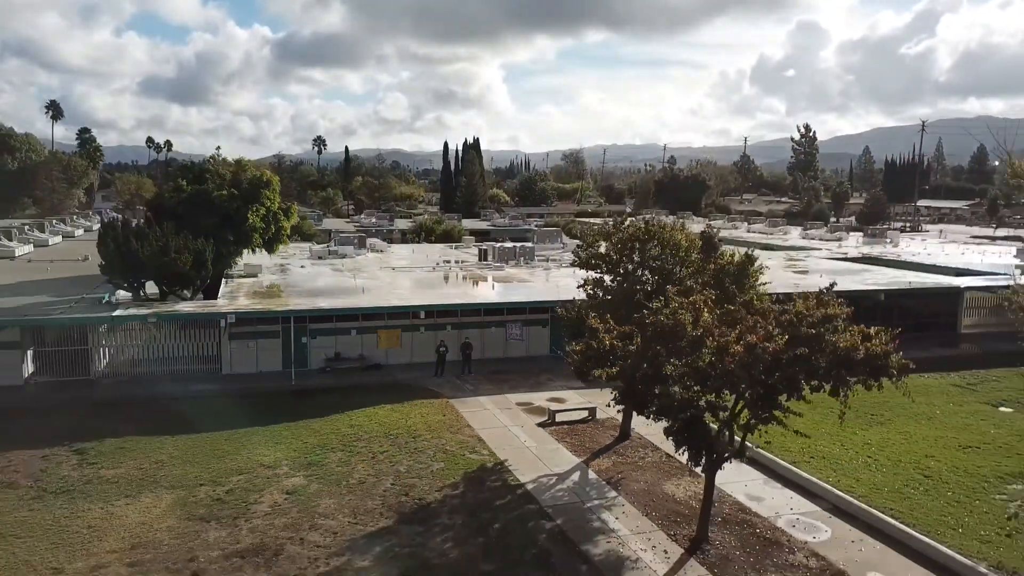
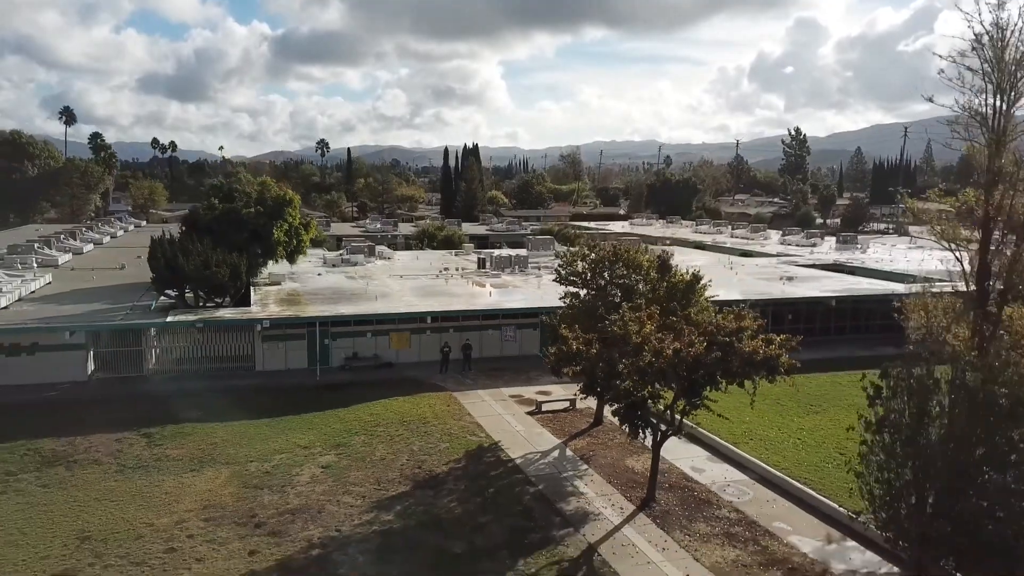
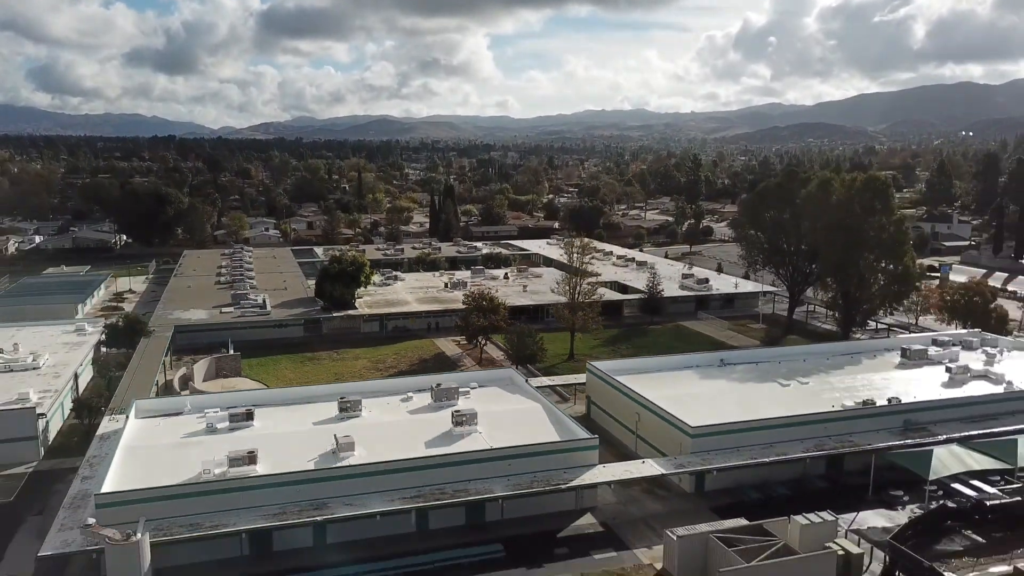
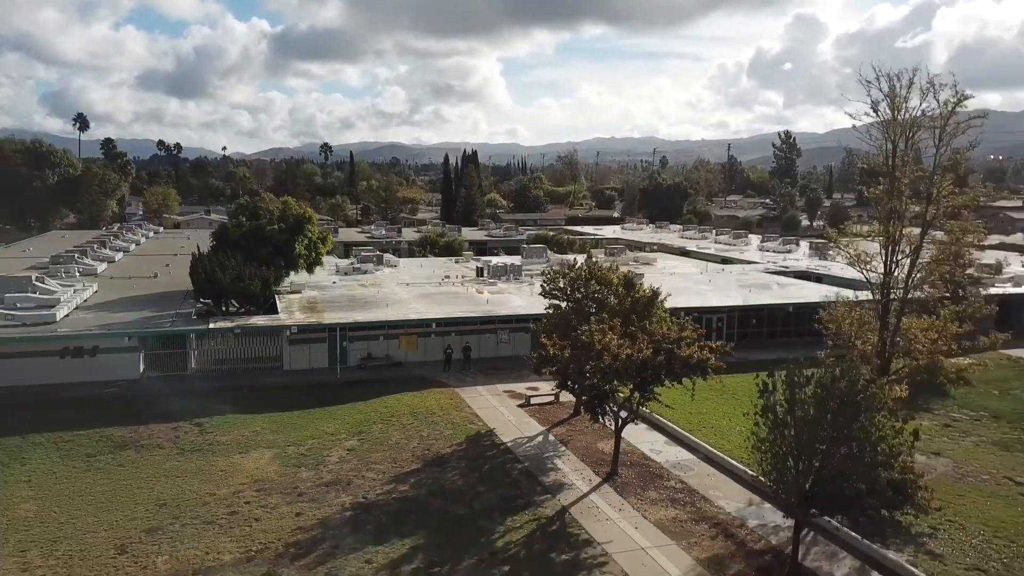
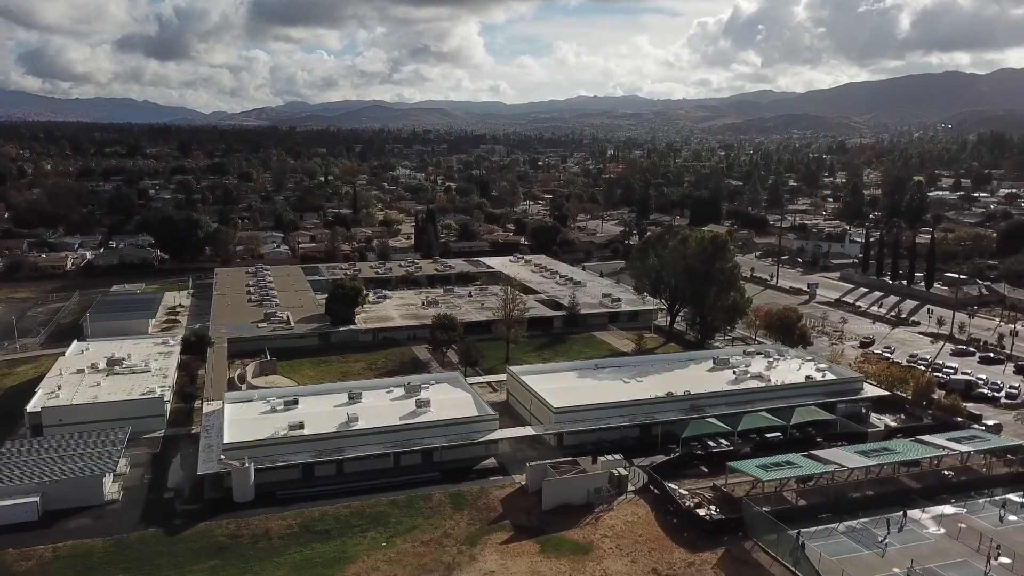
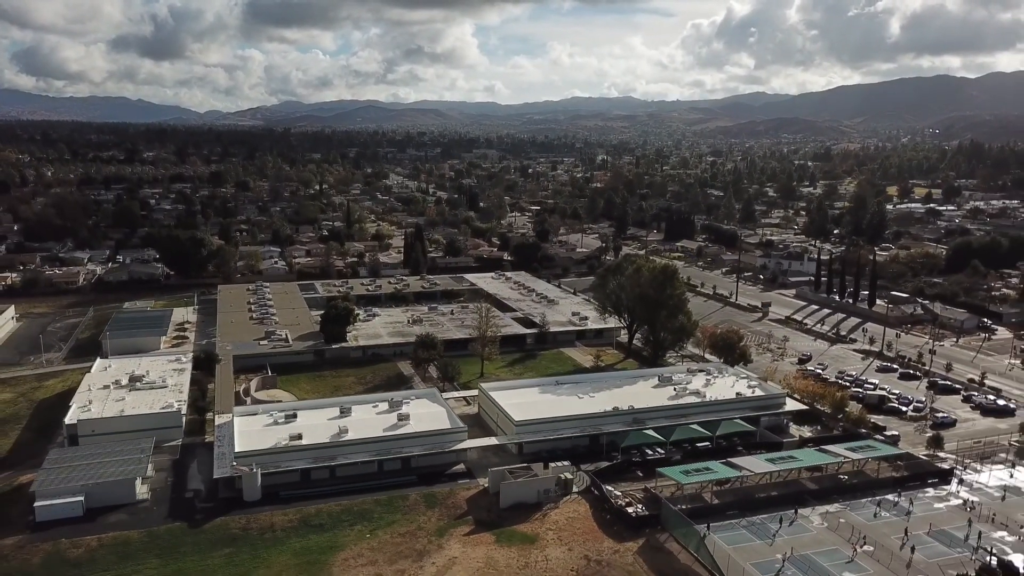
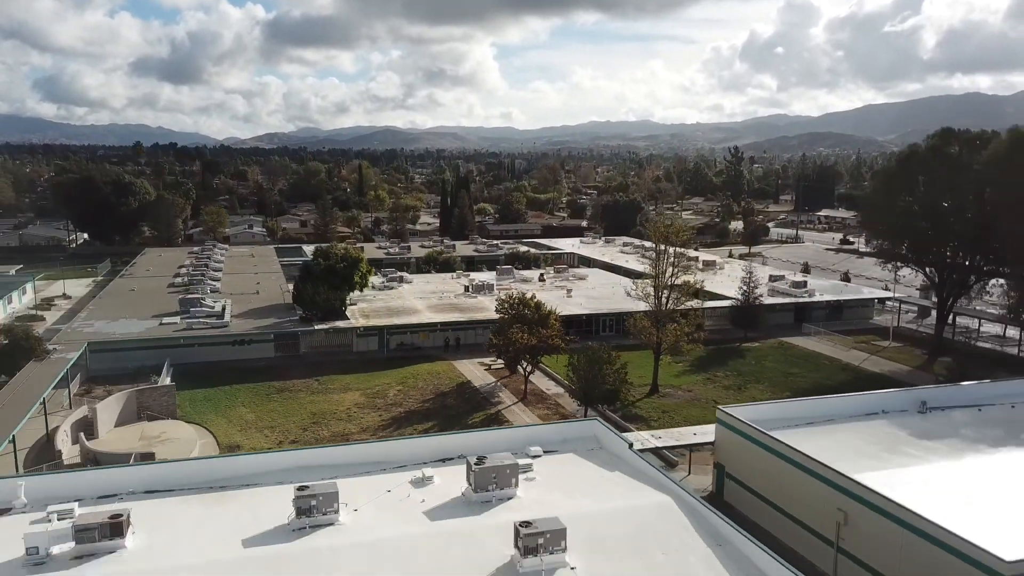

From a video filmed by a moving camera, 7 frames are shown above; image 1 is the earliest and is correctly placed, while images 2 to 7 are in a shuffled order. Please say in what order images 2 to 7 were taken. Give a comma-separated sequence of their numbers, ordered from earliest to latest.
2, 4, 7, 3, 5, 6
